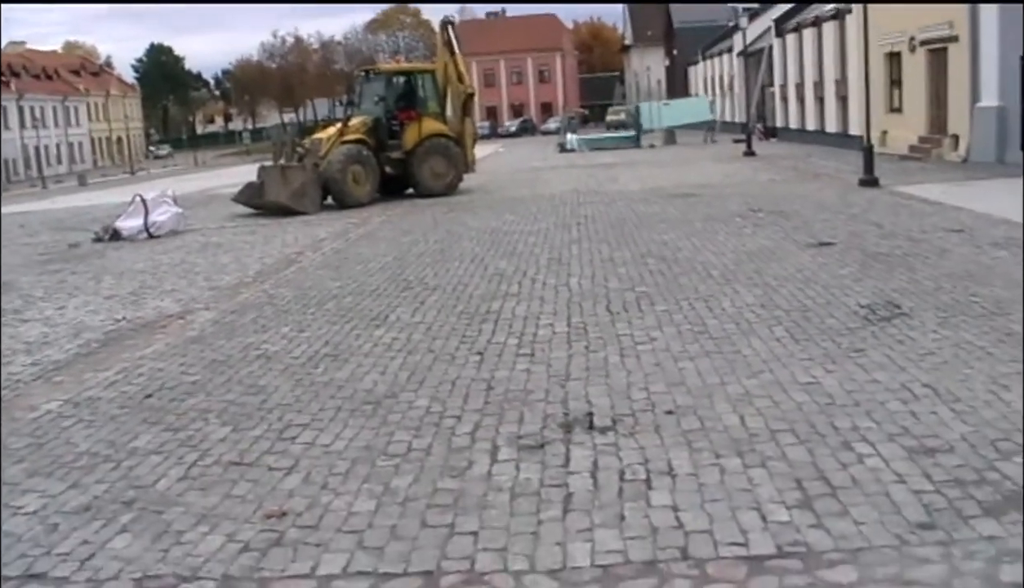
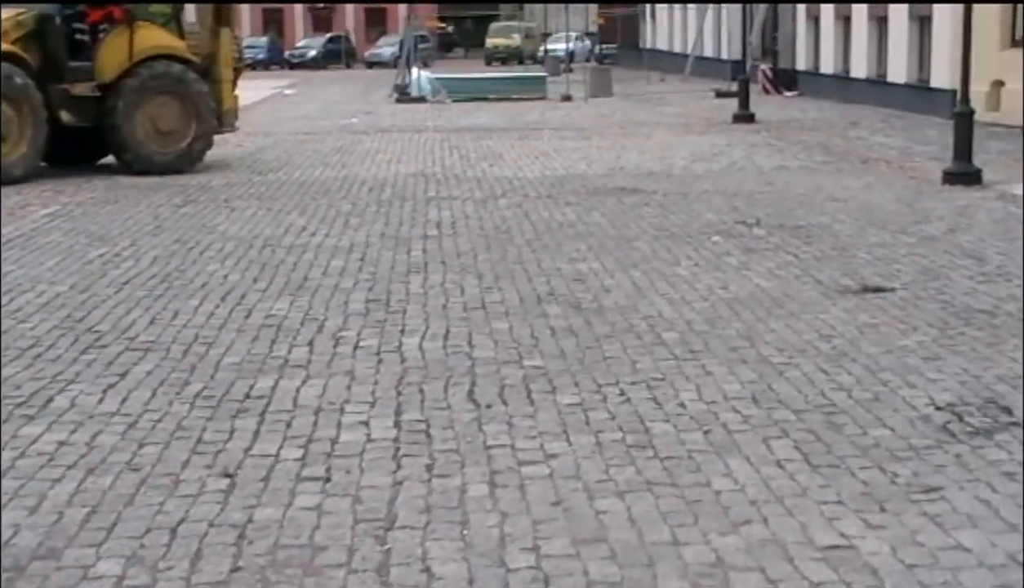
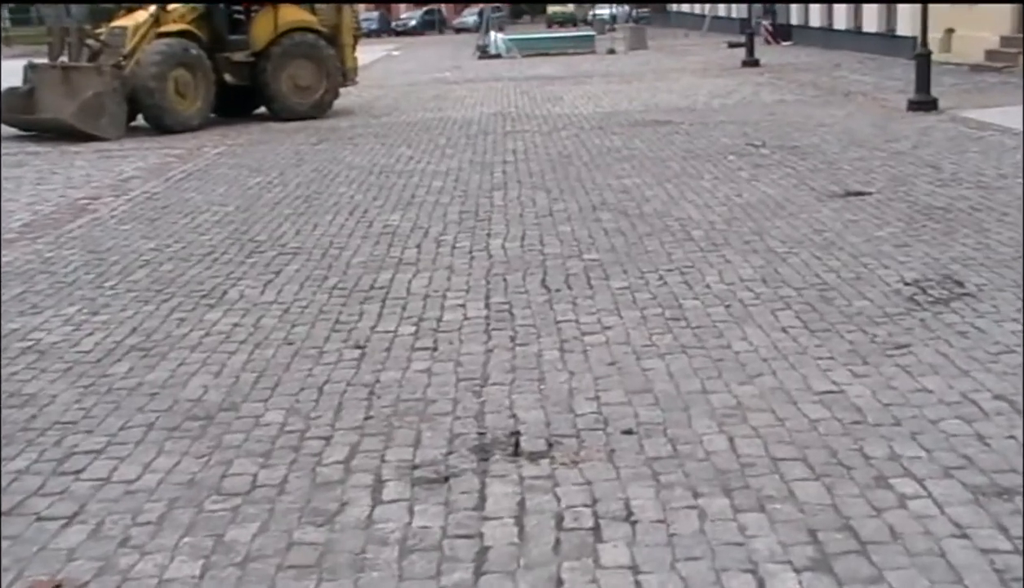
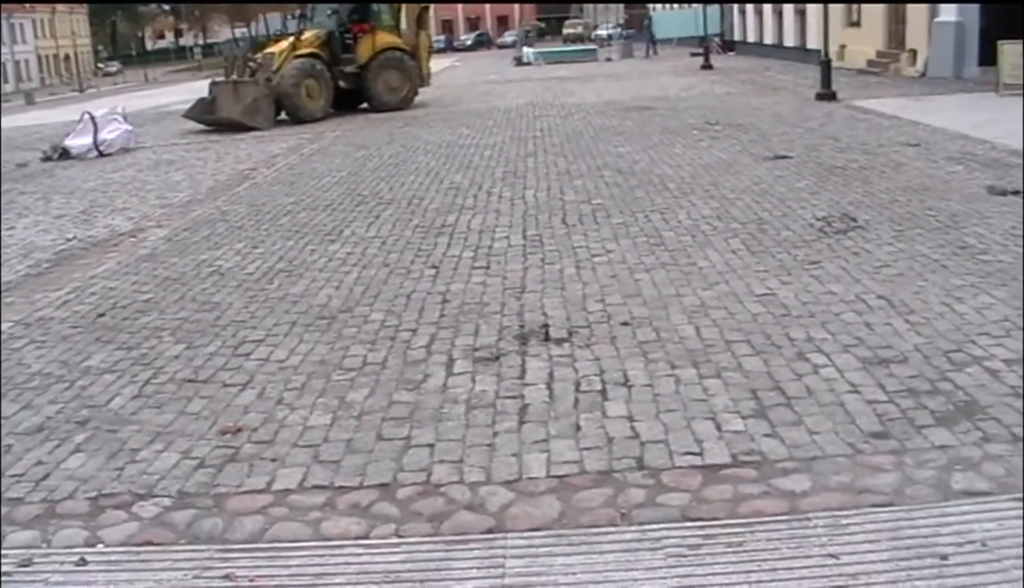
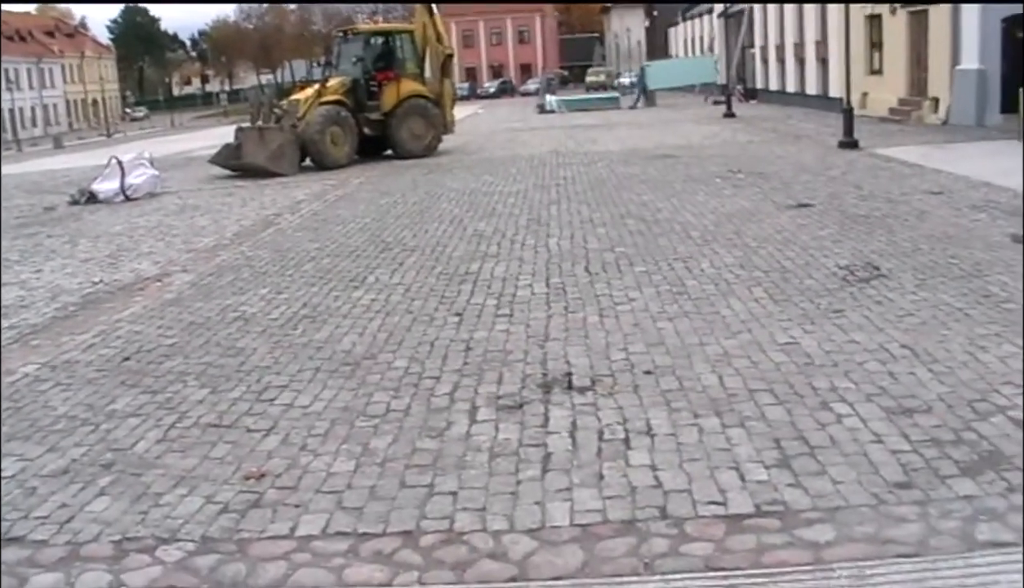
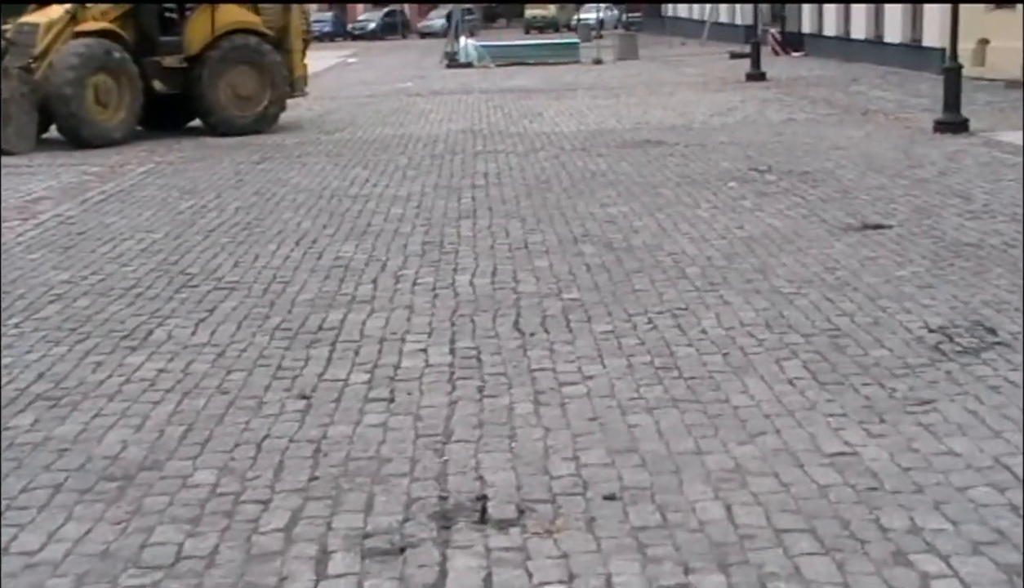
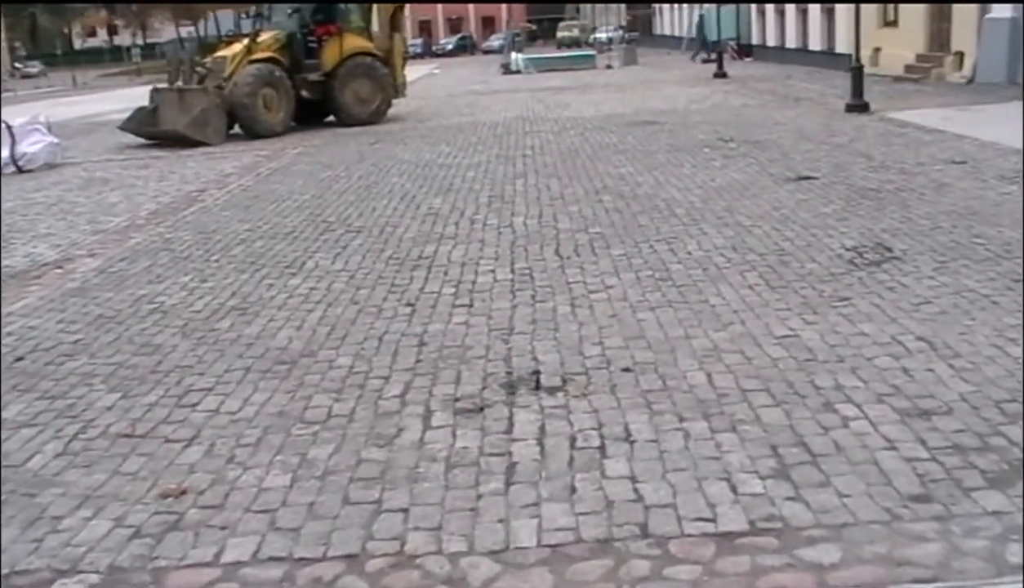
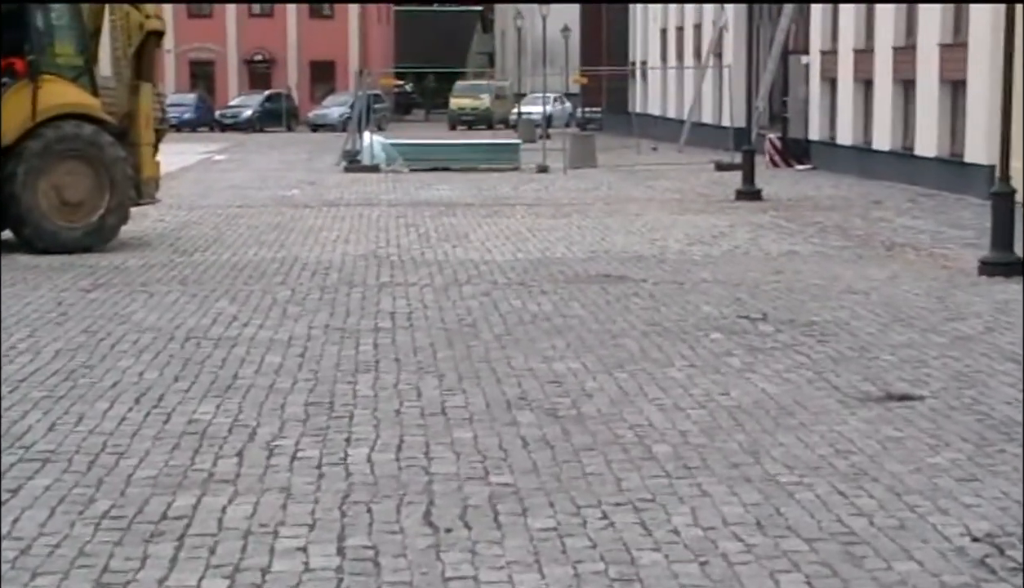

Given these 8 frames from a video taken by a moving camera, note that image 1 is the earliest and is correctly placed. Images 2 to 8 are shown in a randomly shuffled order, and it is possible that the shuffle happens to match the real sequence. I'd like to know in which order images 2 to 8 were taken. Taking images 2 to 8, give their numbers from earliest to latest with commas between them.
5, 4, 7, 3, 6, 2, 8
